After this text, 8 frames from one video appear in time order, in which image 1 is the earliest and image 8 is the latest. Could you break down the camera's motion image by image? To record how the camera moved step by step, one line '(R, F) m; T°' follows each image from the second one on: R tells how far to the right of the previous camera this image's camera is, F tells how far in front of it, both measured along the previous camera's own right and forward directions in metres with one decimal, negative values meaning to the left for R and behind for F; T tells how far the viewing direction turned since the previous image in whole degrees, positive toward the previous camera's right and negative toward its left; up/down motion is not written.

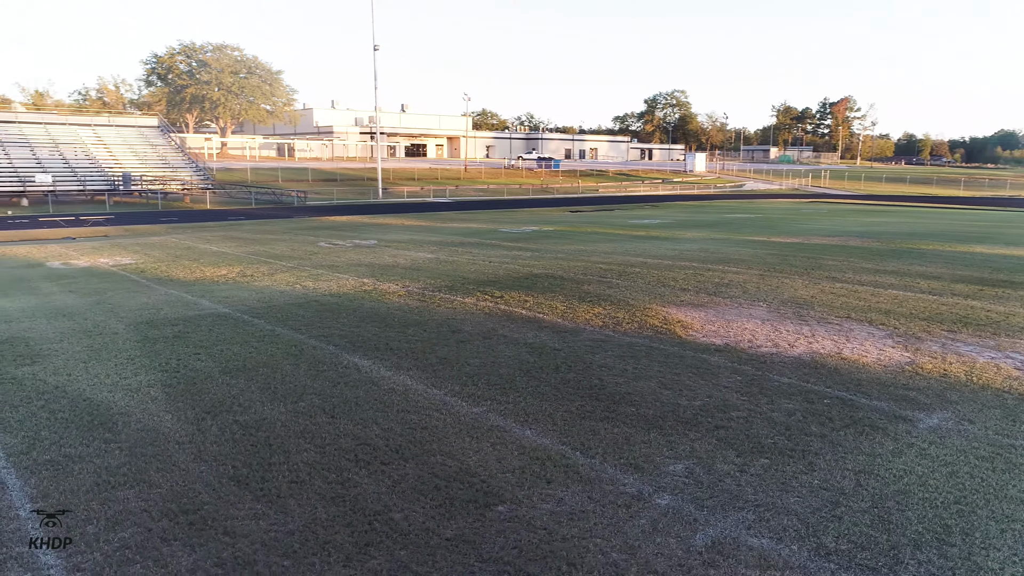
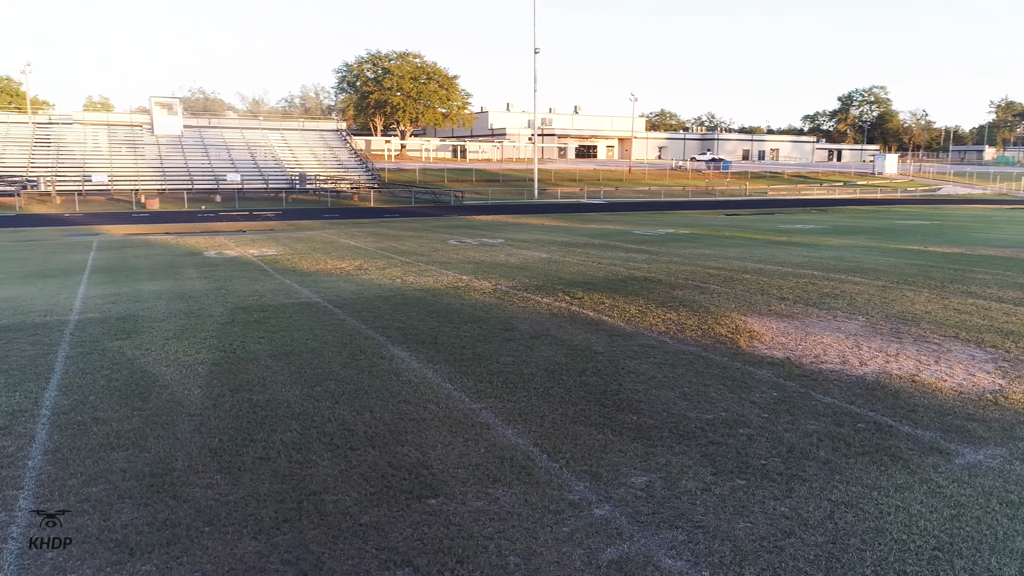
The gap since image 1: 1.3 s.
(+1.2, +0.1) m; -13°
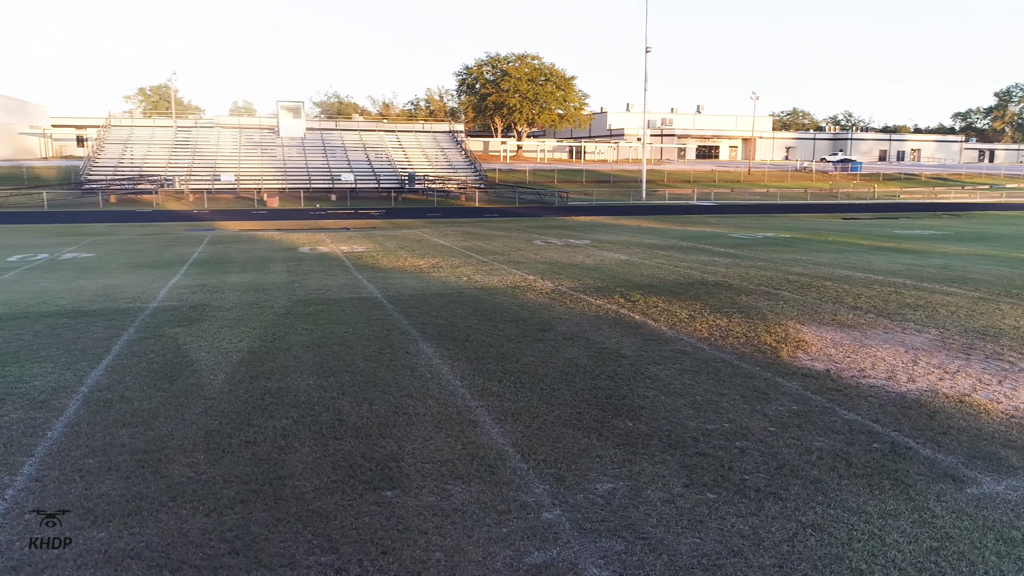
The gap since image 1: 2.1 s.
(+0.9, +0.1) m; -9°
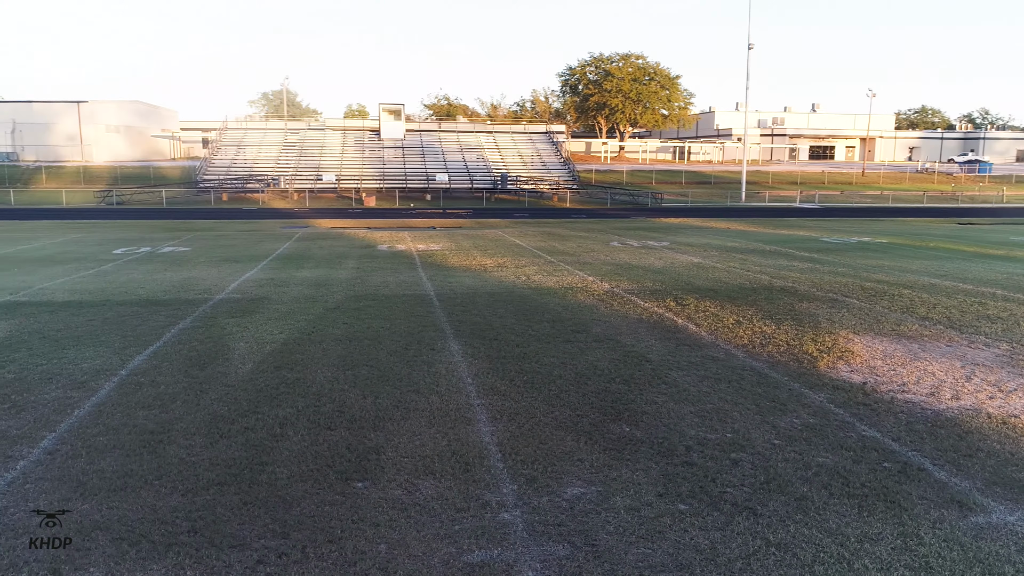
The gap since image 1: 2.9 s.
(+0.7, +0.1) m; -8°
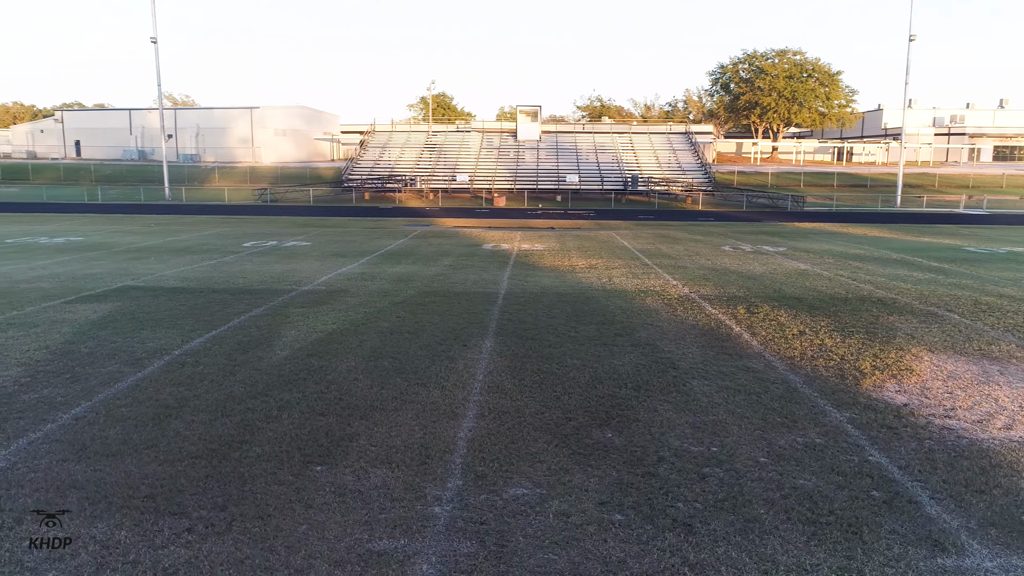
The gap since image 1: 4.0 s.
(+1.1, +0.1) m; -11°
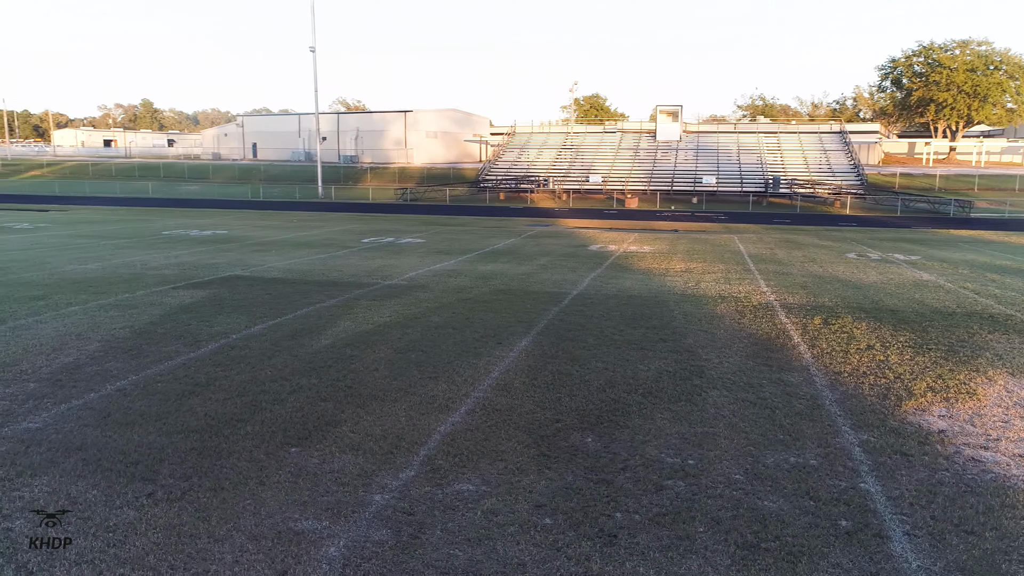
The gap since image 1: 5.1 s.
(+1.1, +0.1) m; -12°
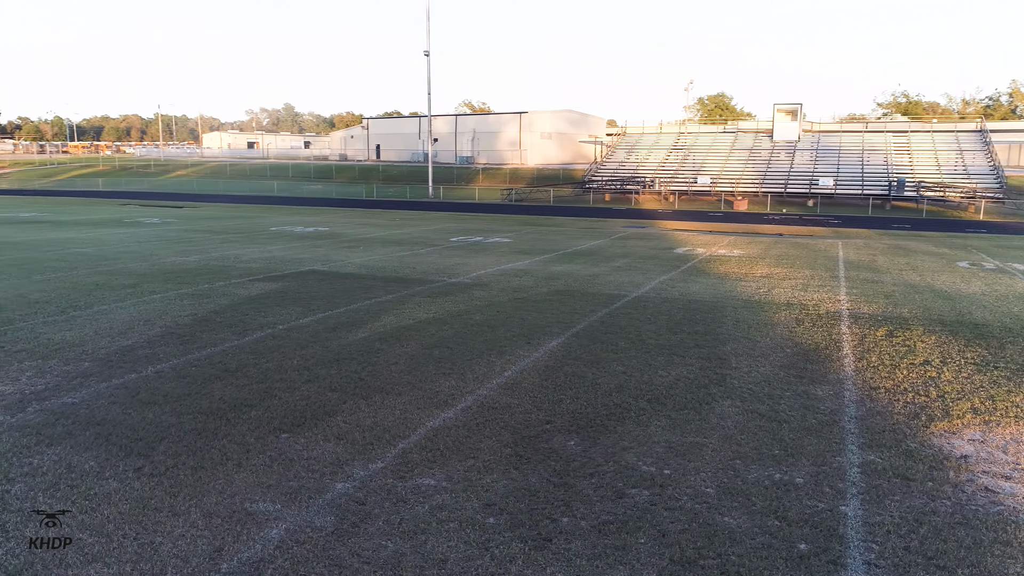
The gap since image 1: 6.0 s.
(+0.8, +0.1) m; -9°
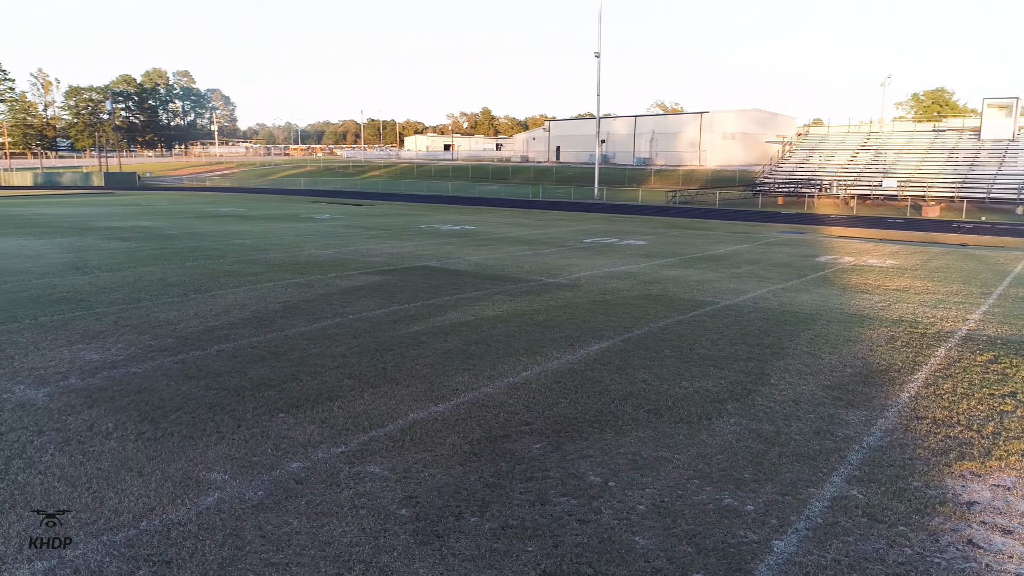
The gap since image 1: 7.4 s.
(+1.3, +0.2) m; -14°
